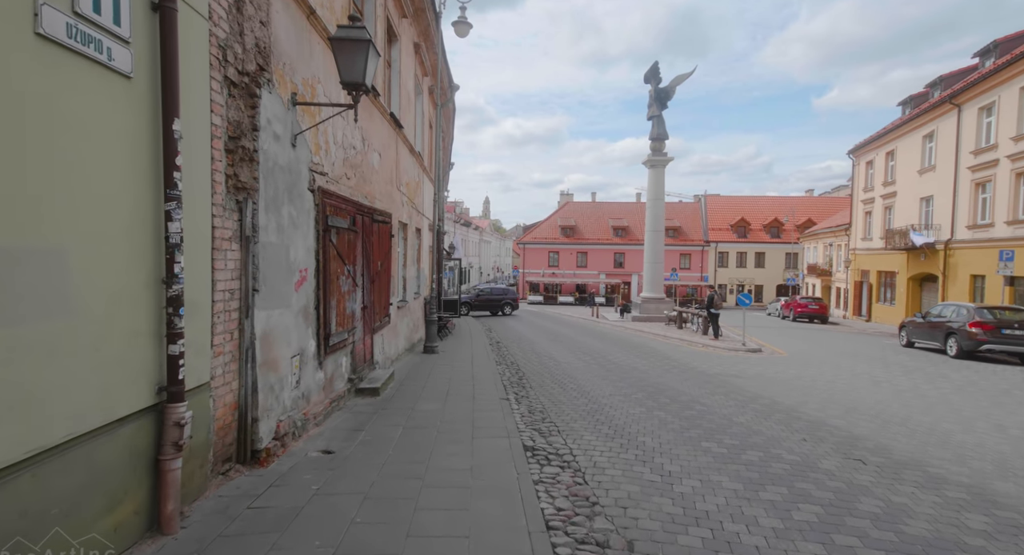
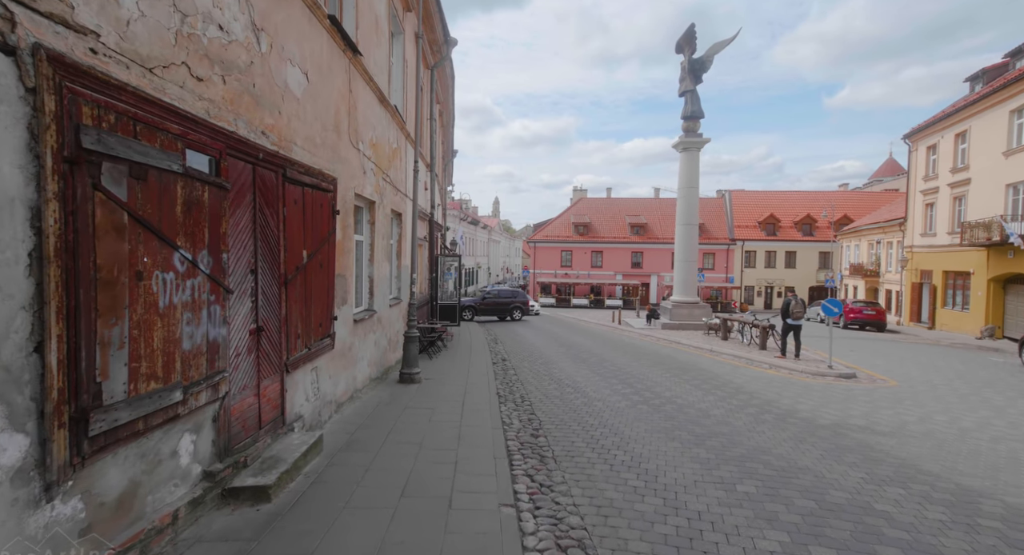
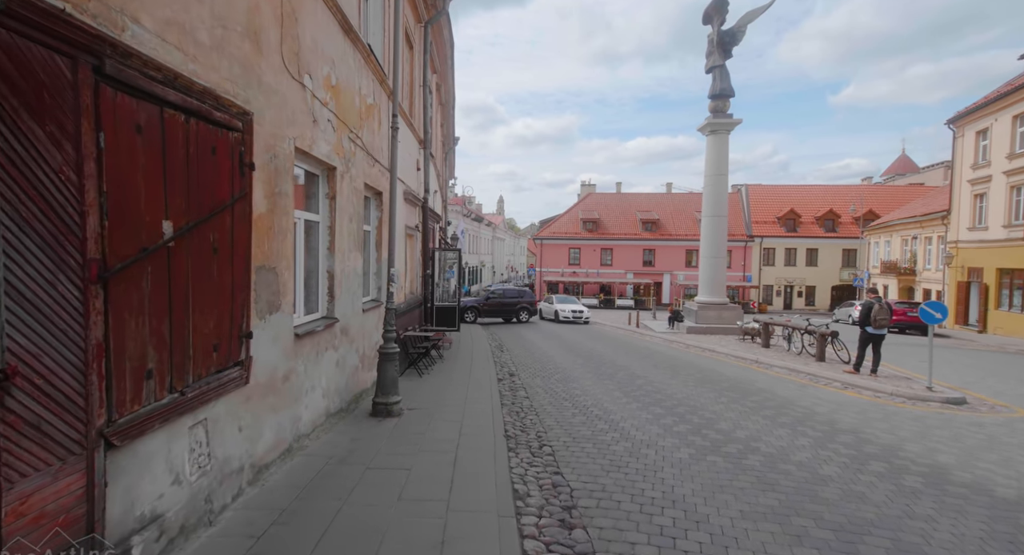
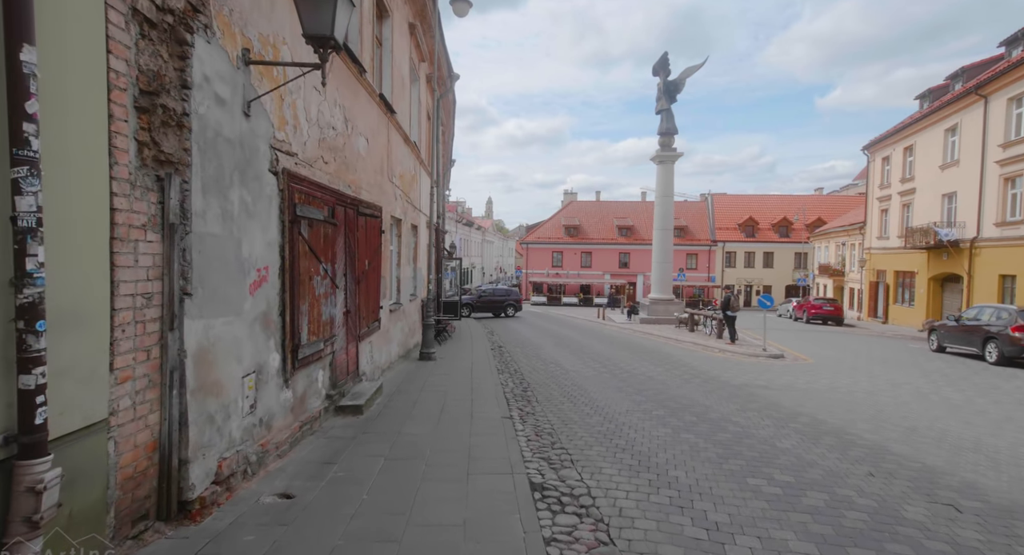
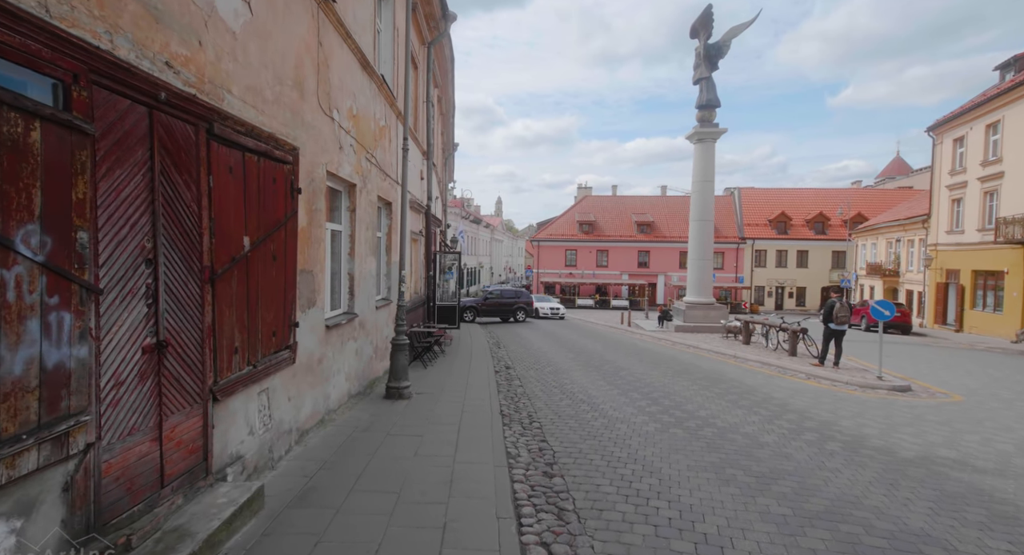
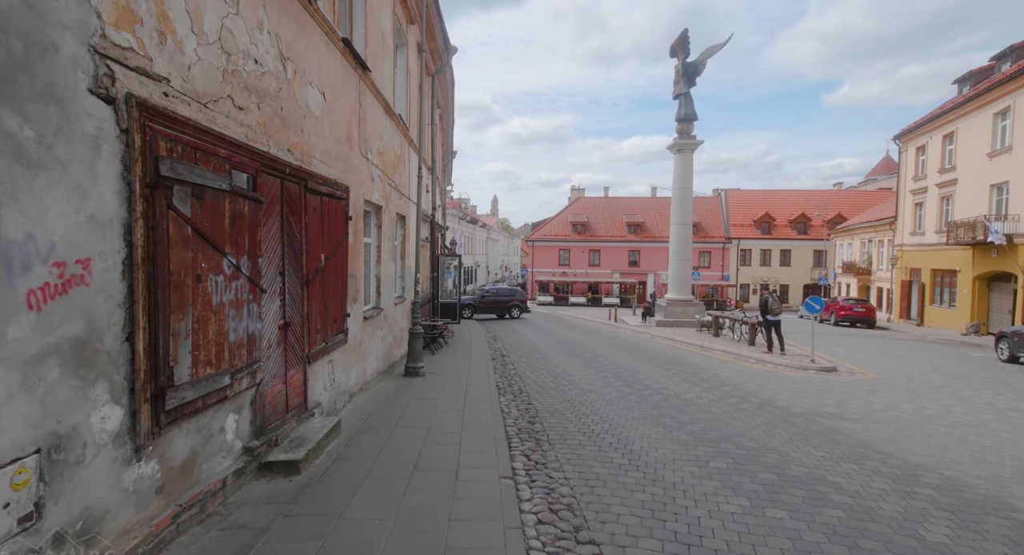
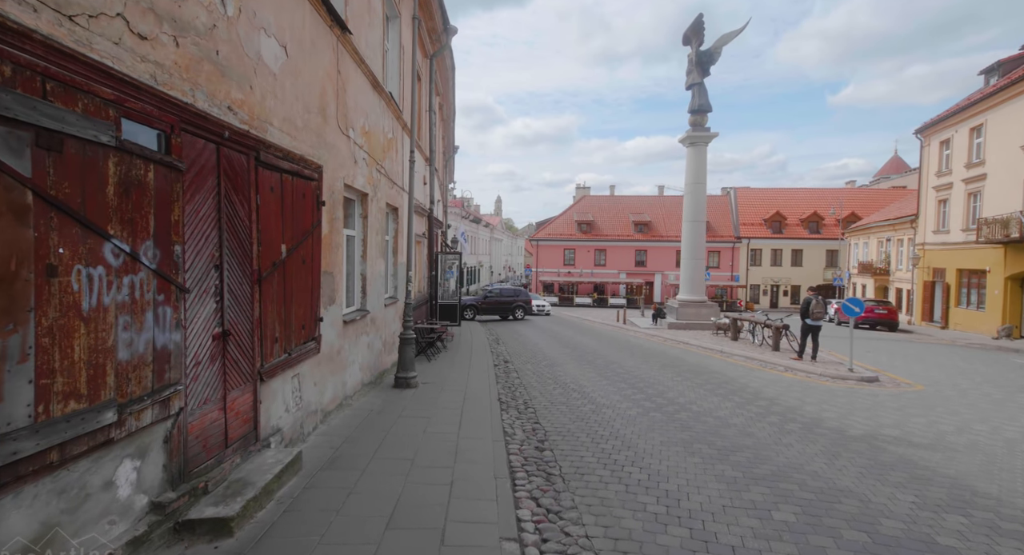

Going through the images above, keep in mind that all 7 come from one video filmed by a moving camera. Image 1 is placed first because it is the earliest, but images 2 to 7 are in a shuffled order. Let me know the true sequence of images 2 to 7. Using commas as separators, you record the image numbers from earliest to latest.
4, 6, 2, 7, 5, 3
